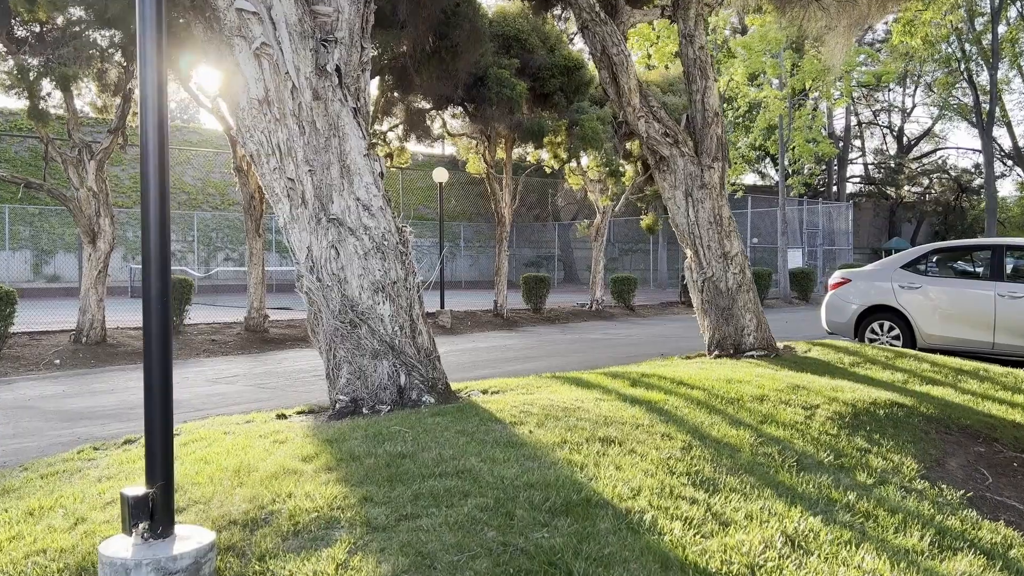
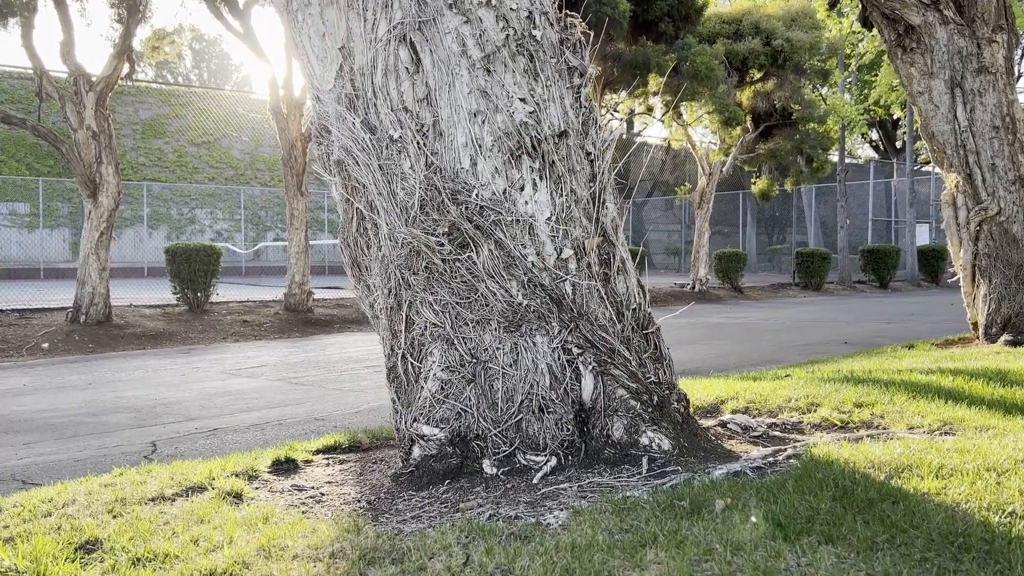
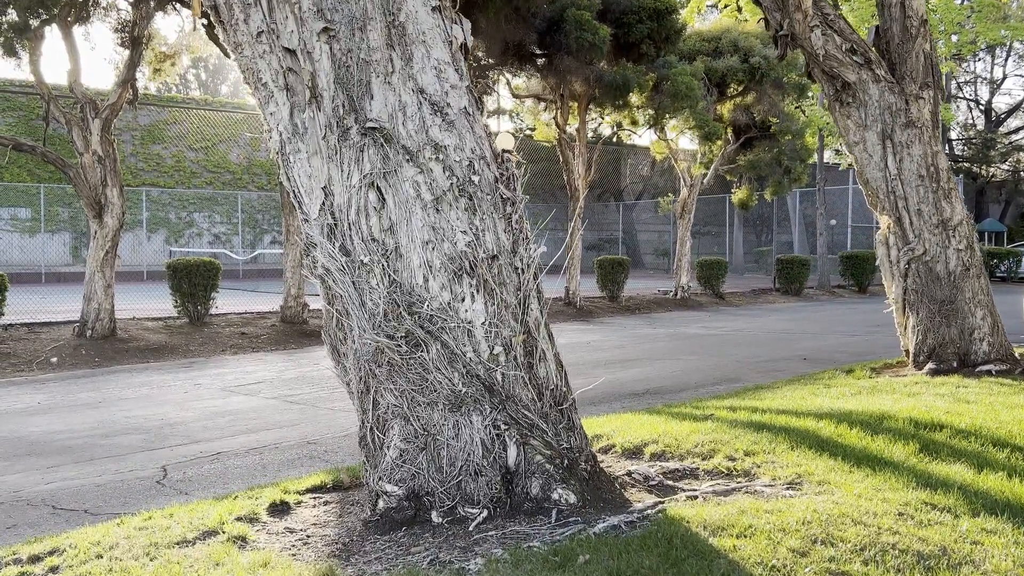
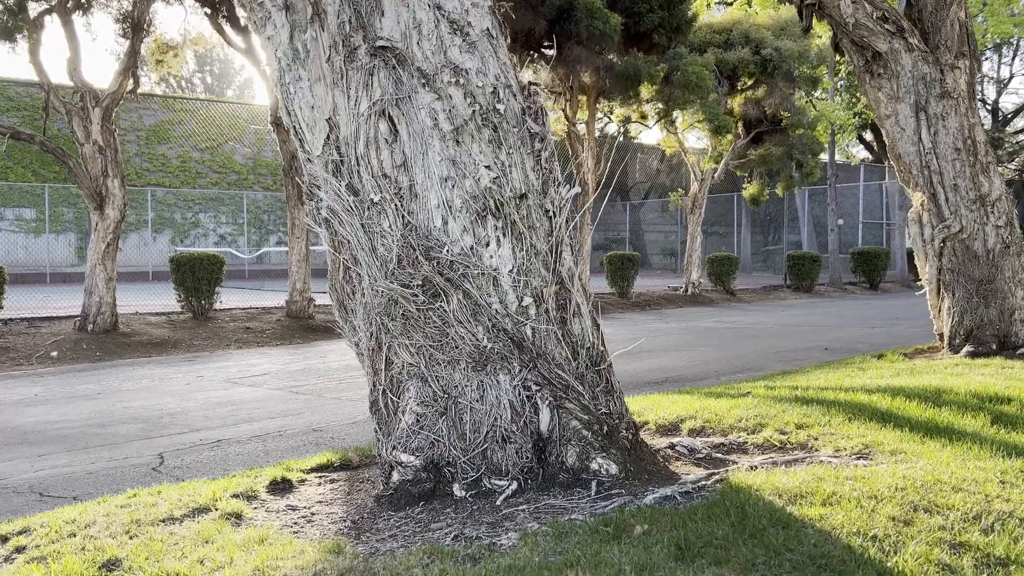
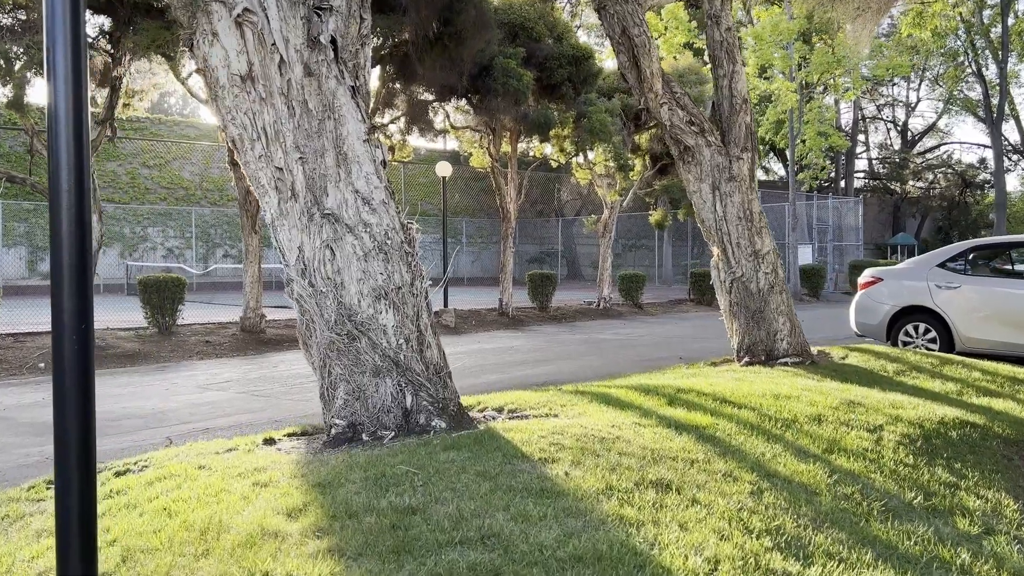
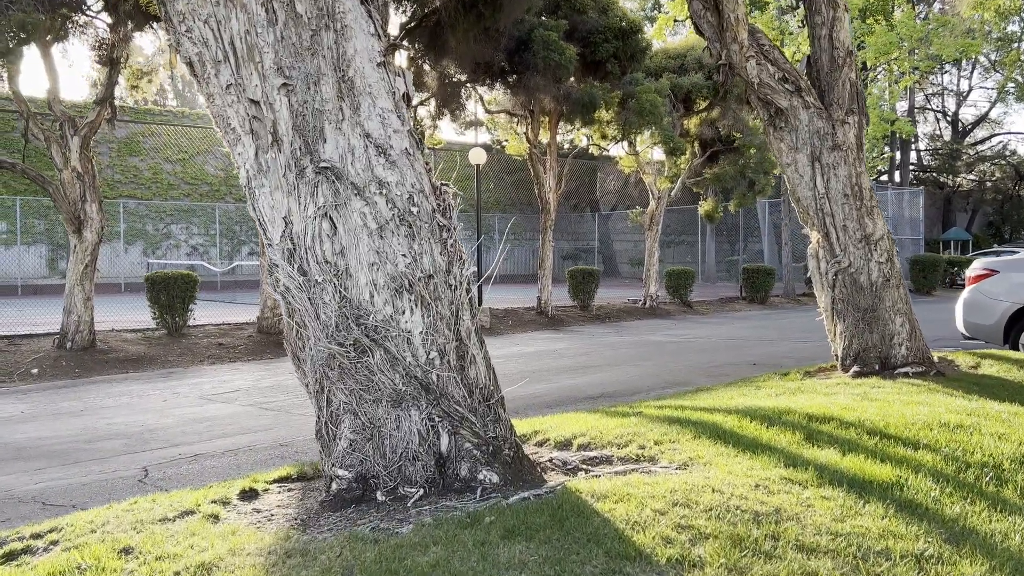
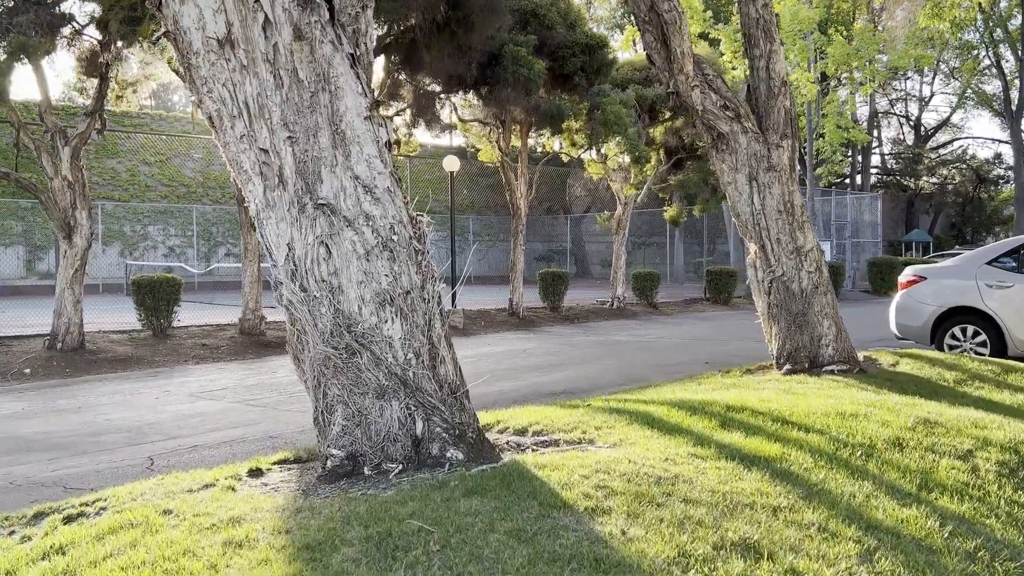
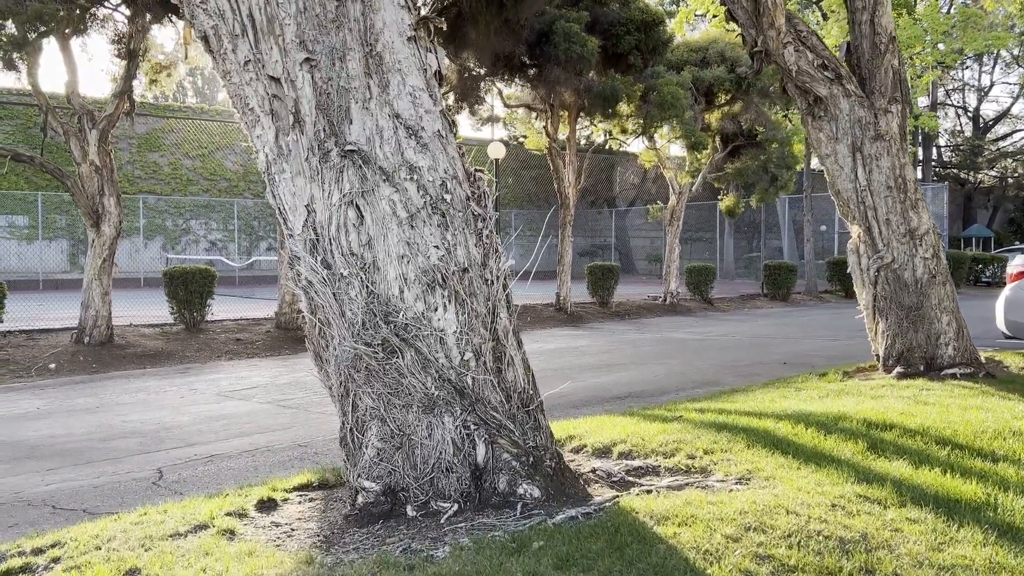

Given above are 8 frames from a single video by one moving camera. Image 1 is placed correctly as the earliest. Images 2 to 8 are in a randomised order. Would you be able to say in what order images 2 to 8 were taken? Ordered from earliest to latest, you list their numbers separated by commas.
5, 7, 6, 8, 3, 4, 2
